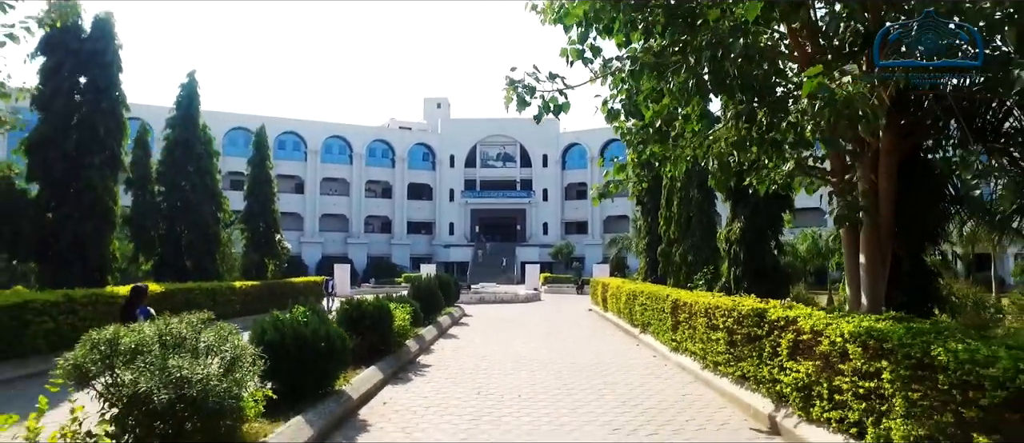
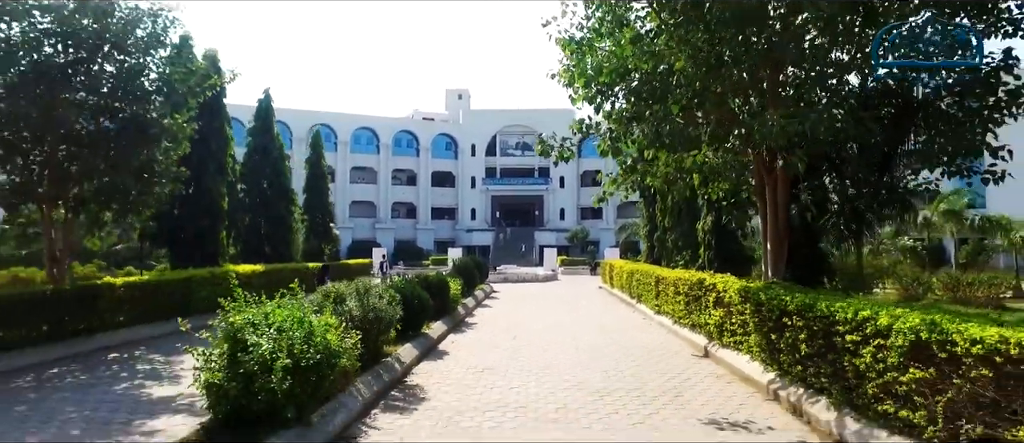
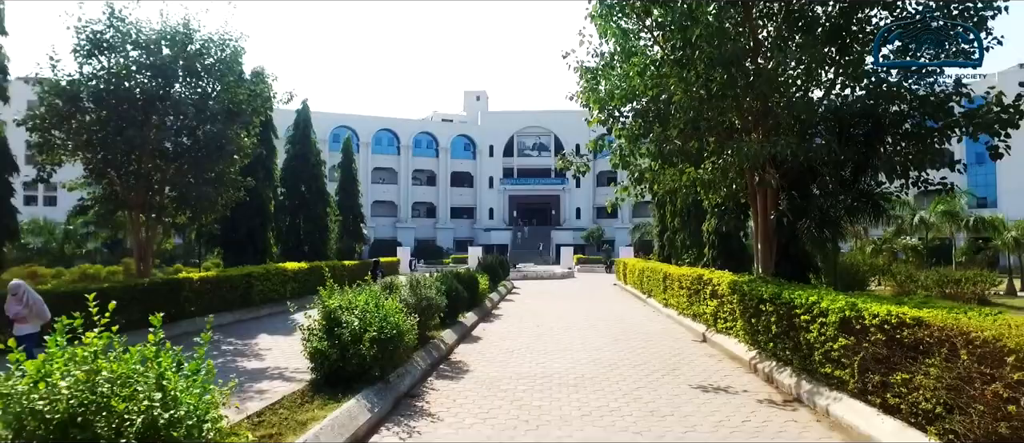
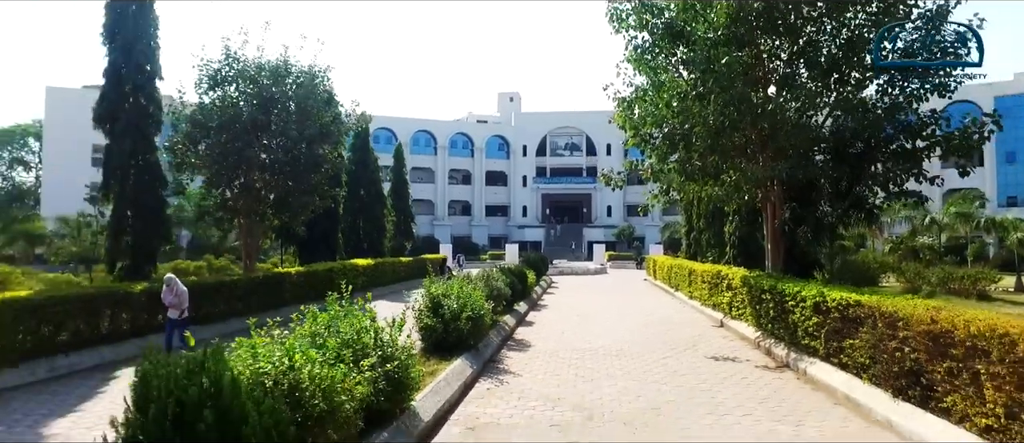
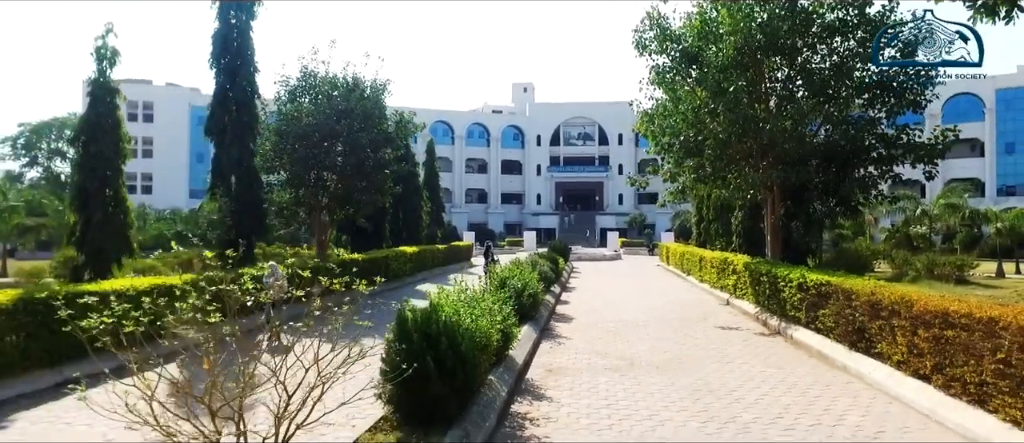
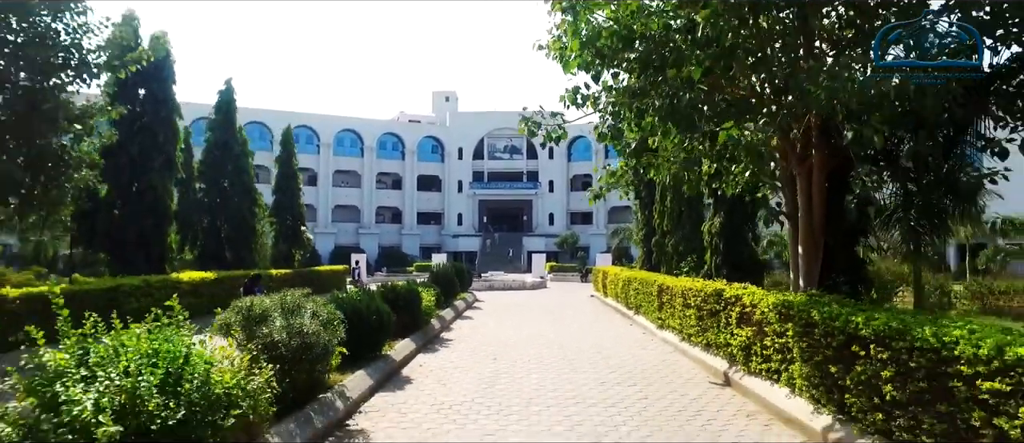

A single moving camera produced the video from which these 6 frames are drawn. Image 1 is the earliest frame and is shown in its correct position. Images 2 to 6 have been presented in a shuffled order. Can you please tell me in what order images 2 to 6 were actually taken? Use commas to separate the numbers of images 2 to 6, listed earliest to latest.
6, 2, 3, 4, 5
